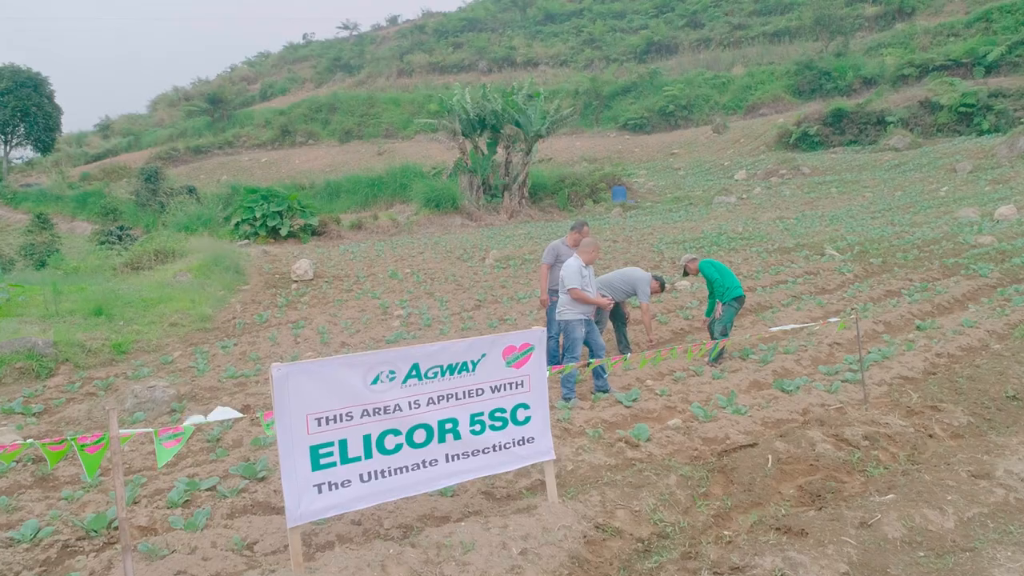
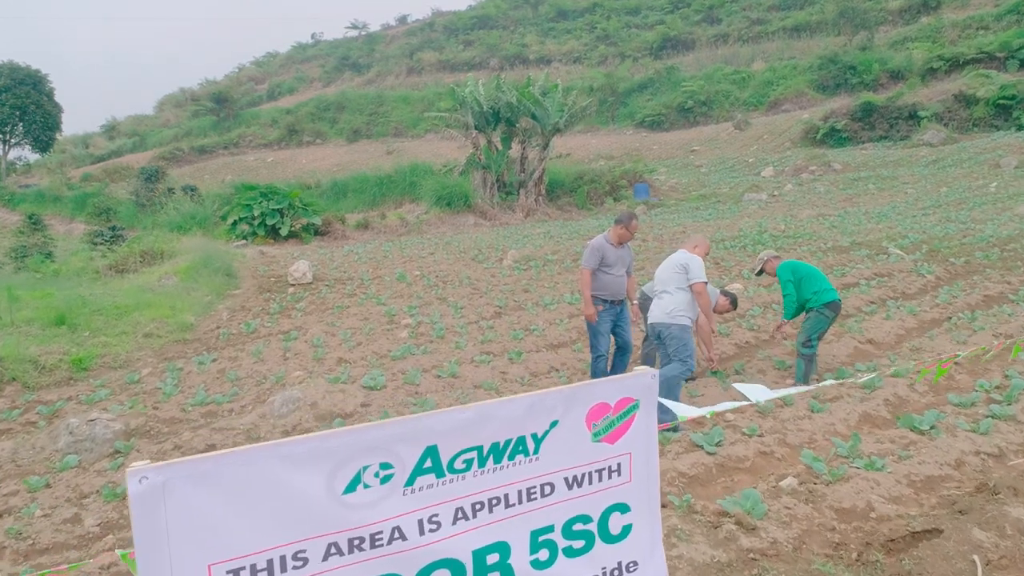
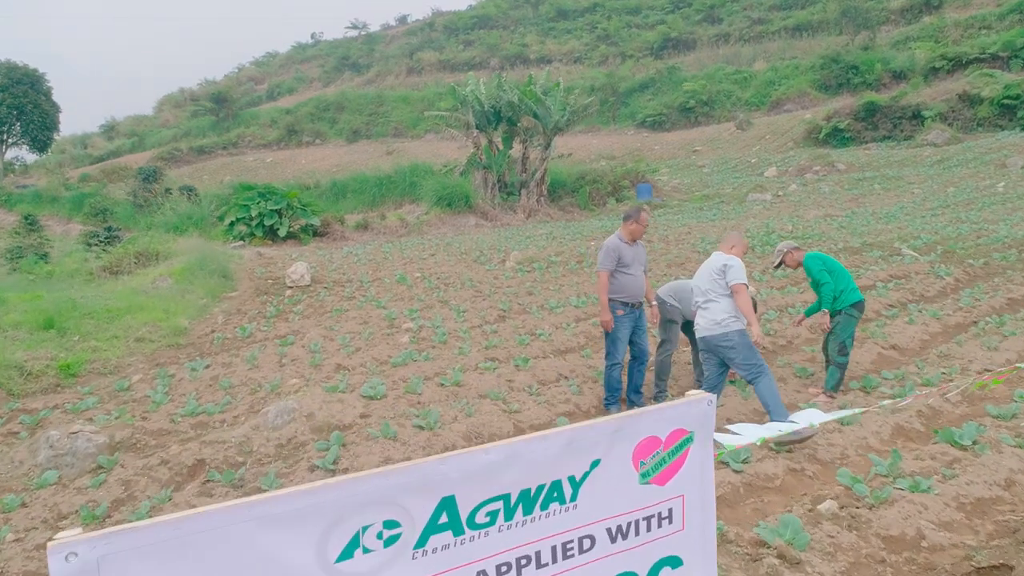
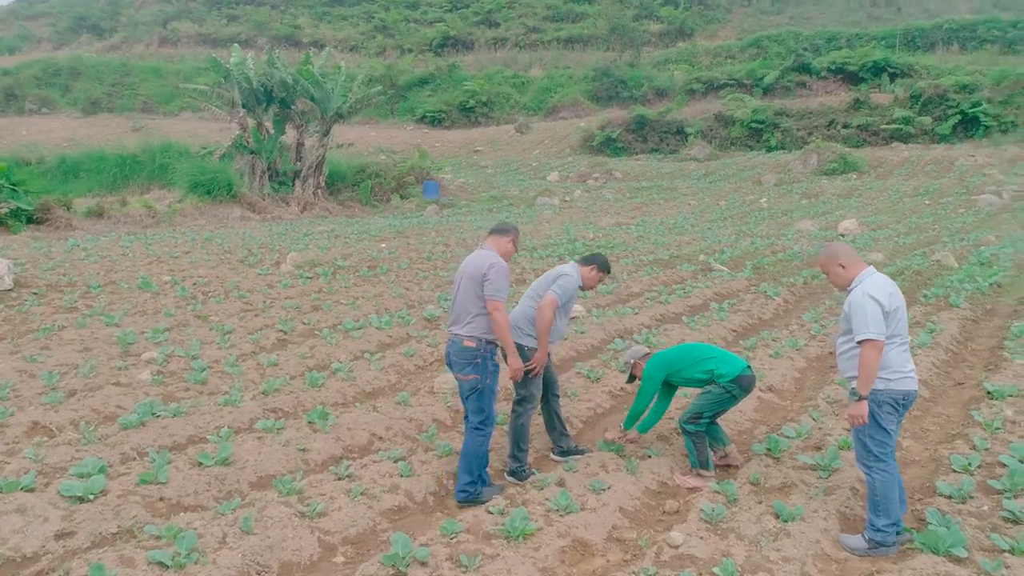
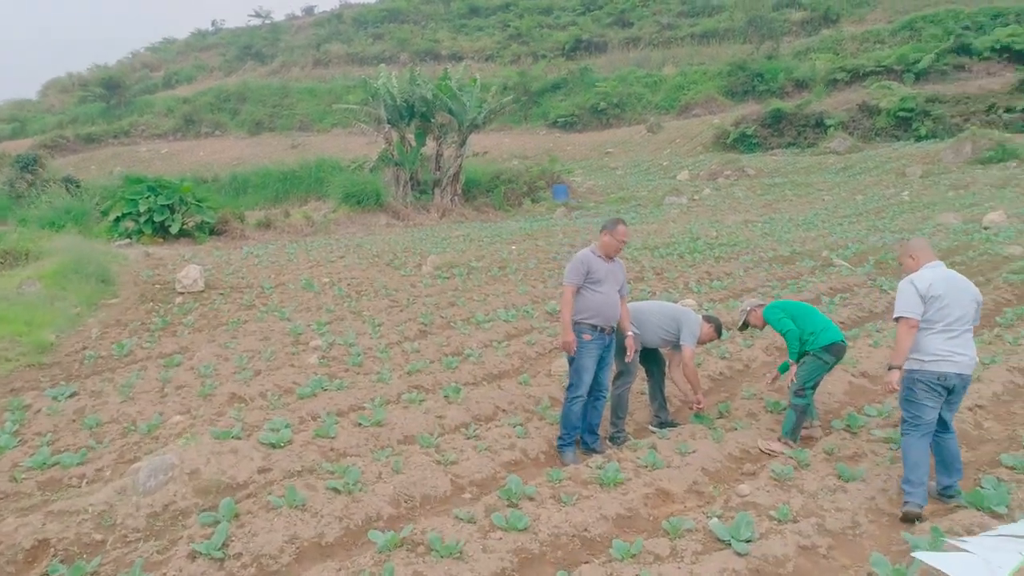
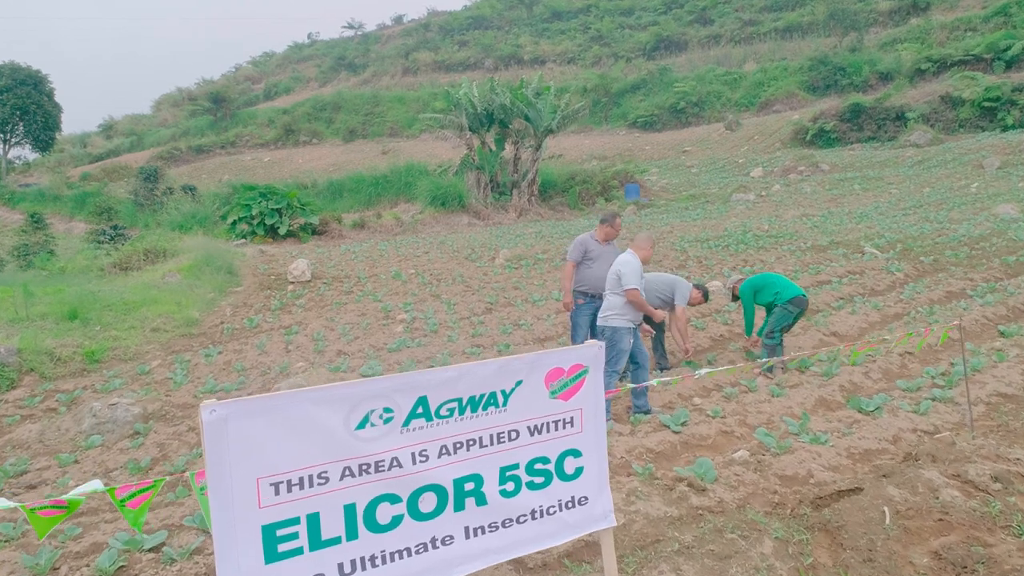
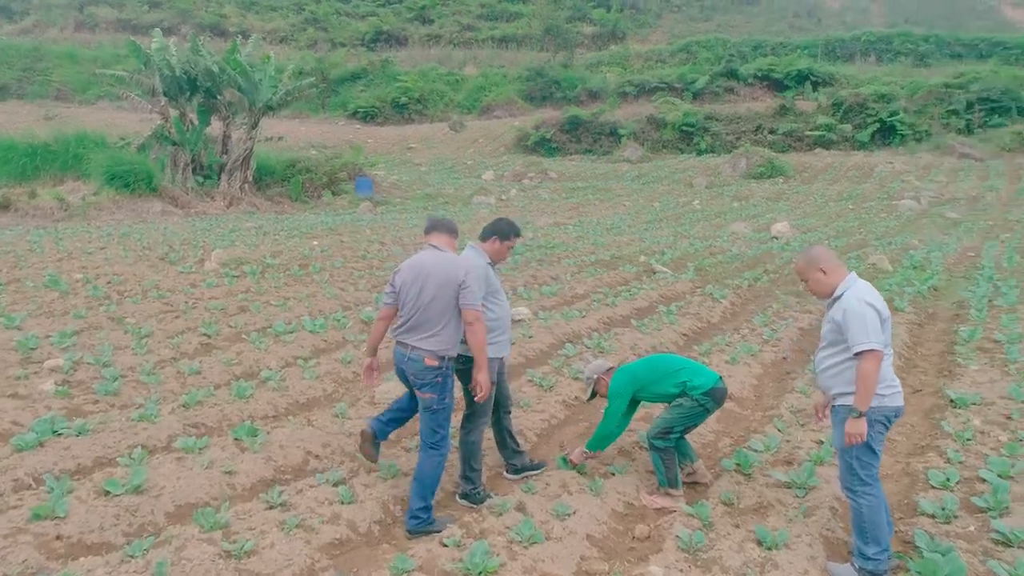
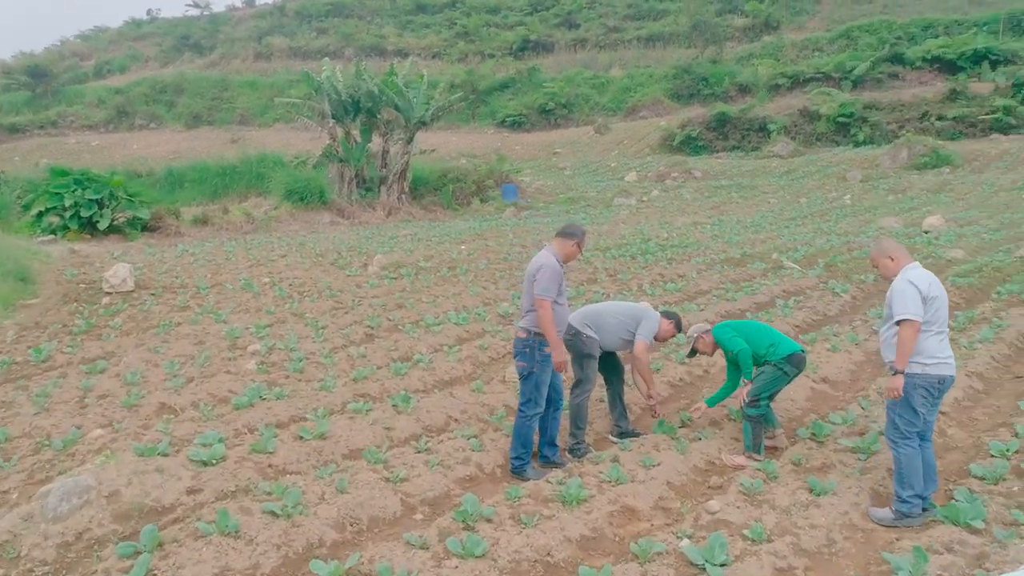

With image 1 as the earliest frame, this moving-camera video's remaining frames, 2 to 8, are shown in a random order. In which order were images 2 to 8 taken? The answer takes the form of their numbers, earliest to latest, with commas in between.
6, 2, 3, 5, 8, 4, 7
